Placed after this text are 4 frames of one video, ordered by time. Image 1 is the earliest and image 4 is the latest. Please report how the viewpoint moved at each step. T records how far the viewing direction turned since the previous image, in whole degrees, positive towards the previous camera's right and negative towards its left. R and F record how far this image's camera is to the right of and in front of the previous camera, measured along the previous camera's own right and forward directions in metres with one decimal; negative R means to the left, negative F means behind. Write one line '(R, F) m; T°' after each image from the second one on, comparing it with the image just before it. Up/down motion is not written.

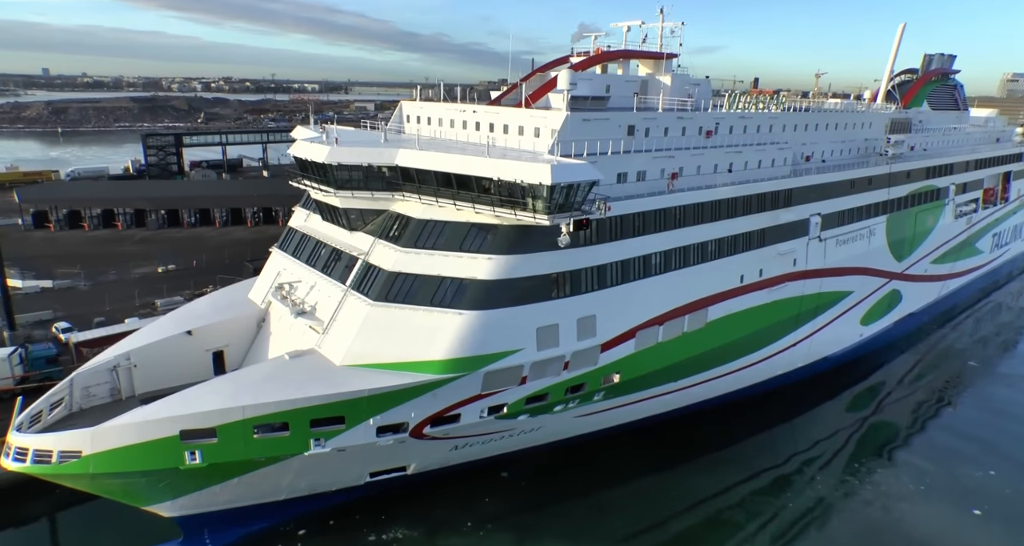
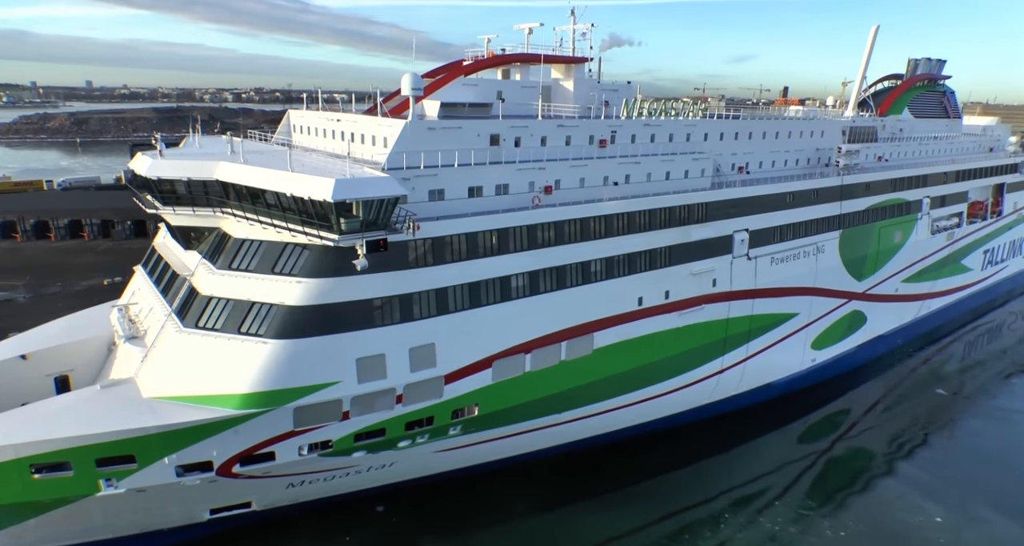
(+3.4, +1.2) m; -3°
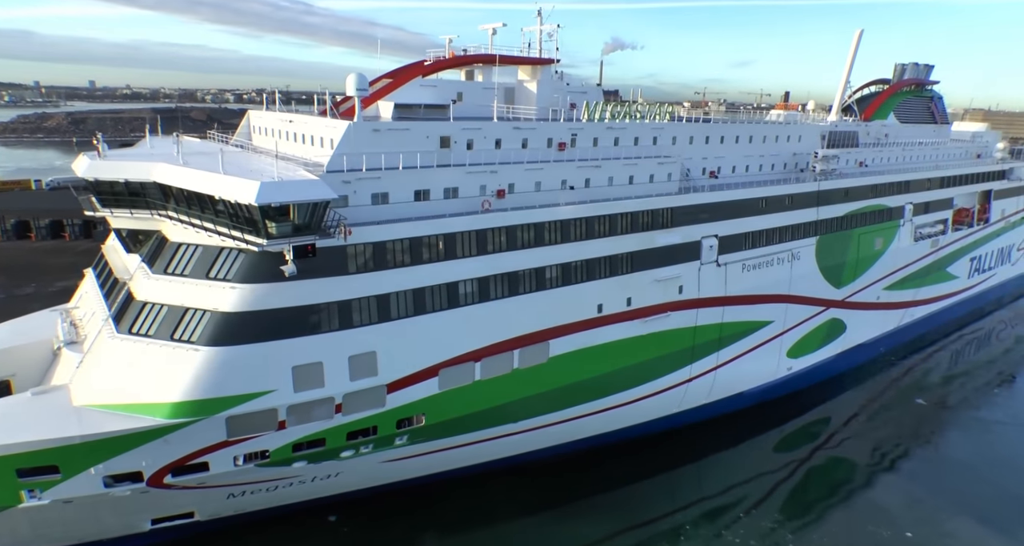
(+1.0, +0.3) m; 0°
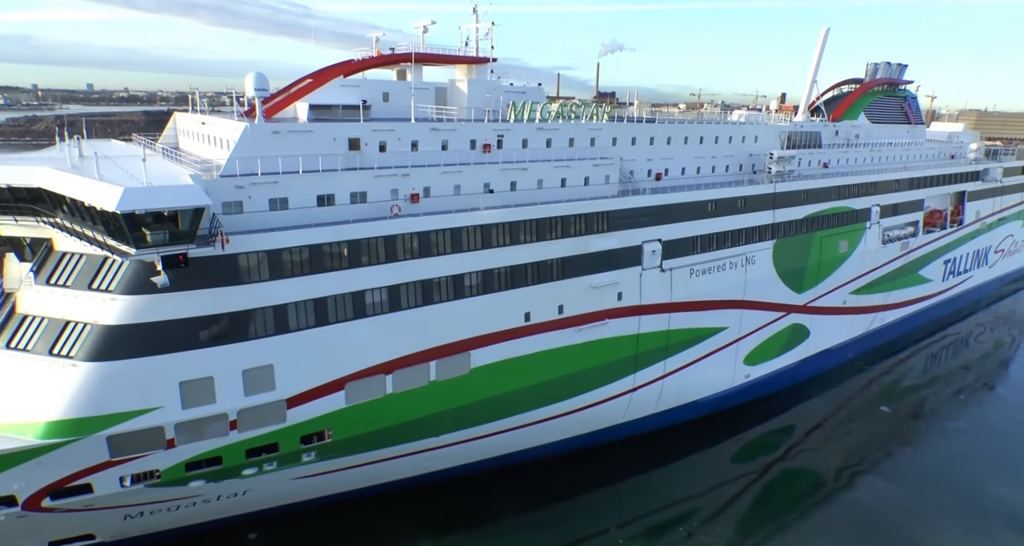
(+1.5, +0.5) m; 0°
